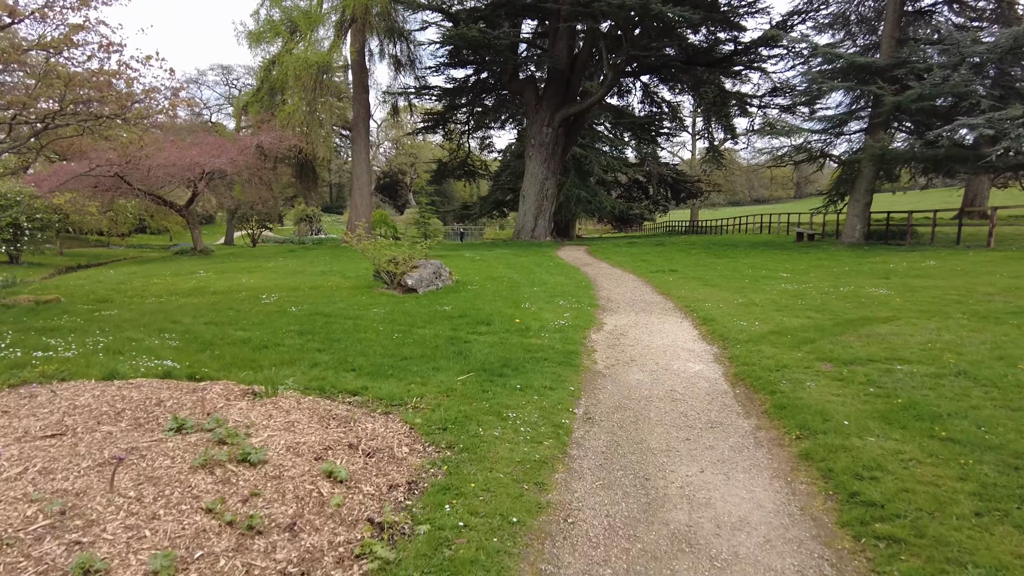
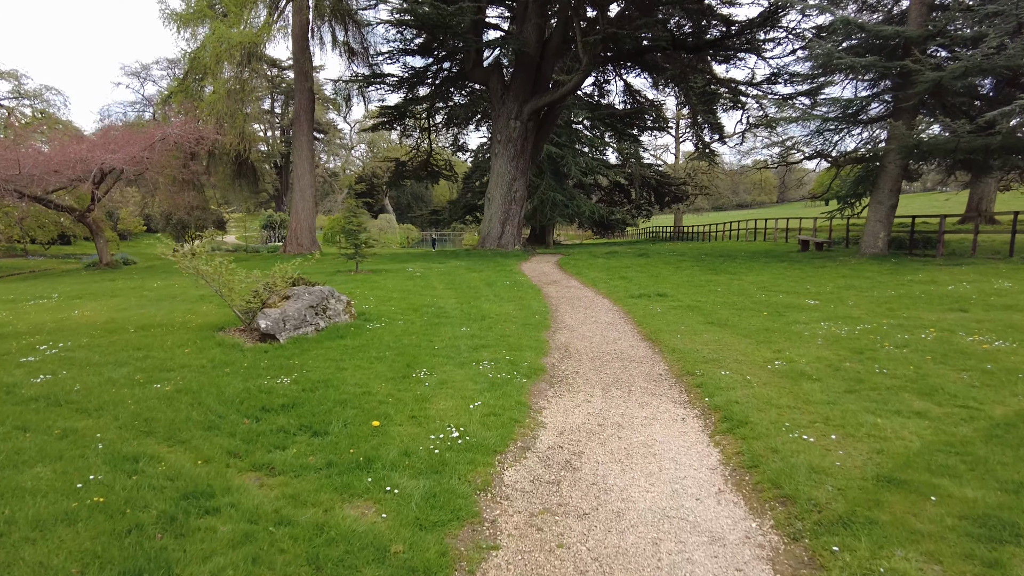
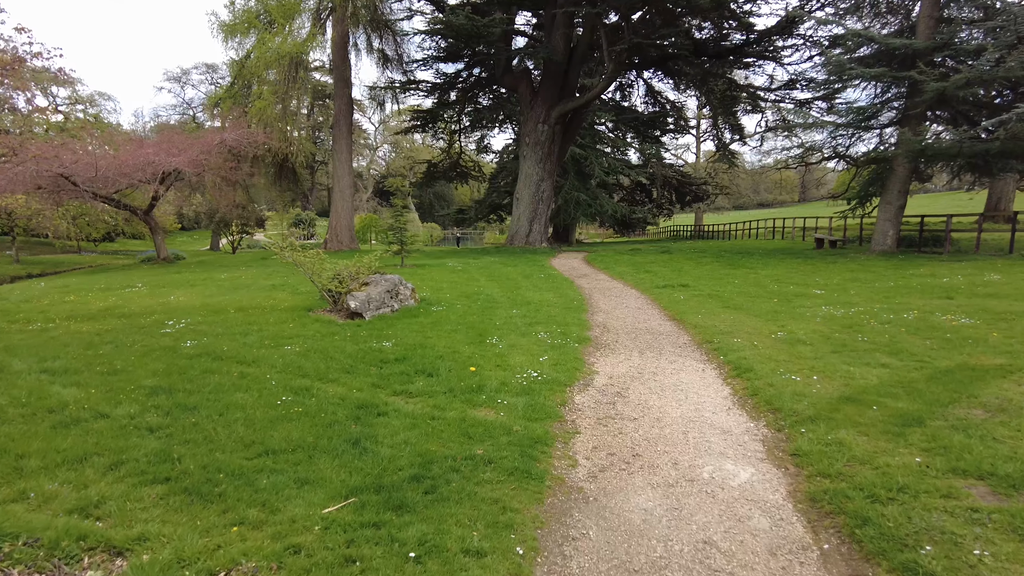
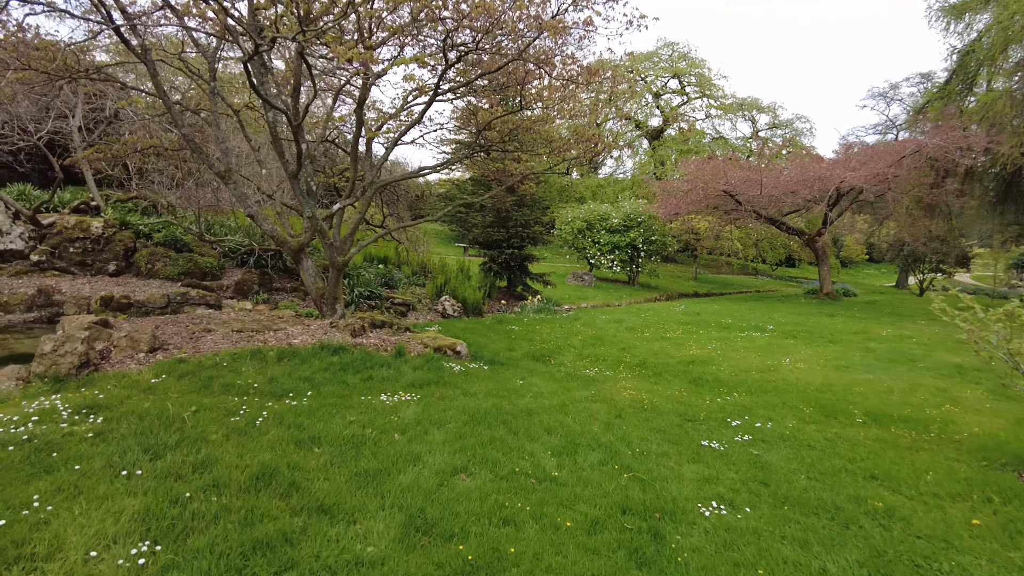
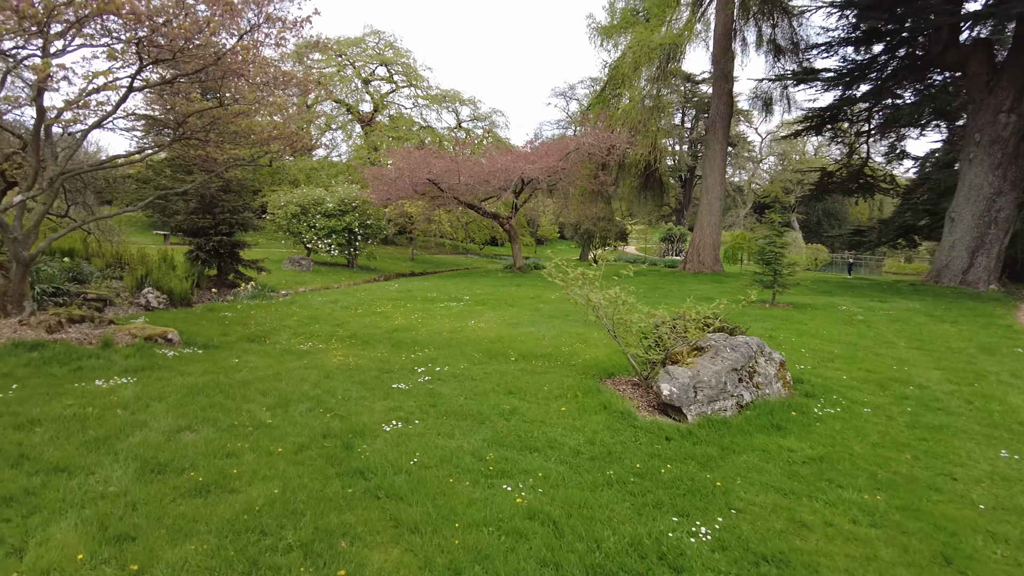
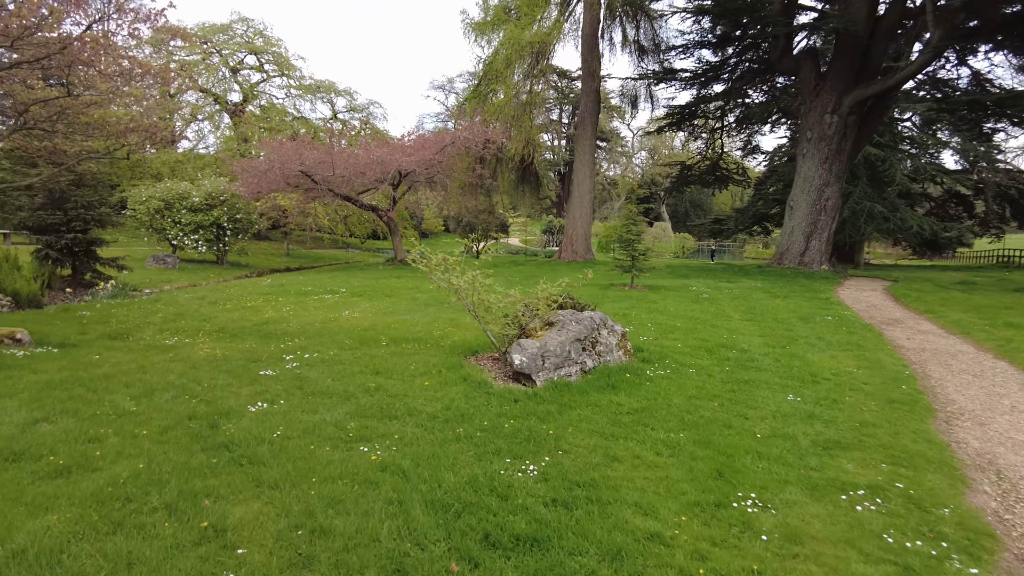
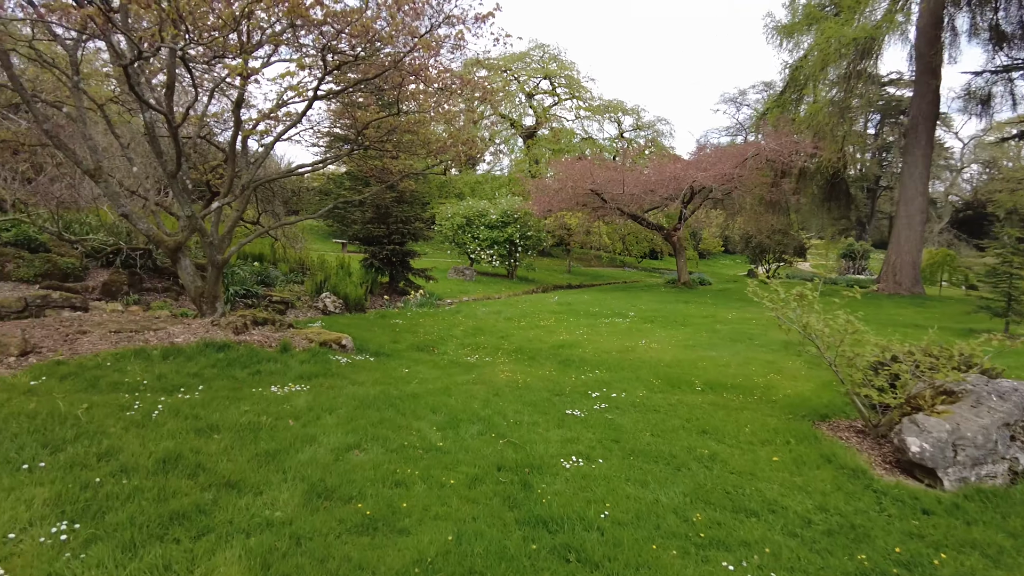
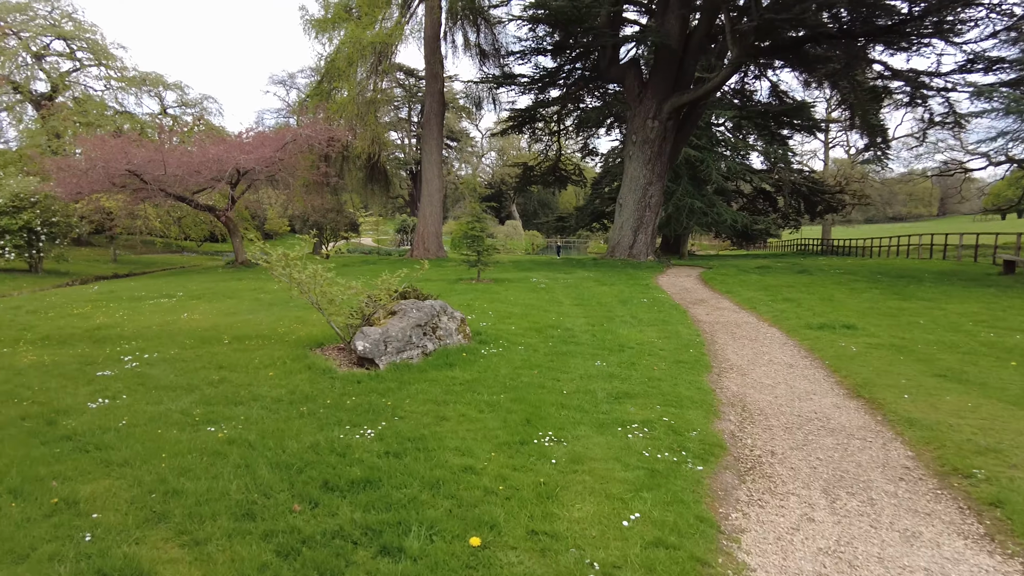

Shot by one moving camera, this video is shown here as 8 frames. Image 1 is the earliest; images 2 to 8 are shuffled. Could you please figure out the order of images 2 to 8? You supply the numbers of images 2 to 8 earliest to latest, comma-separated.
3, 2, 8, 6, 5, 7, 4
